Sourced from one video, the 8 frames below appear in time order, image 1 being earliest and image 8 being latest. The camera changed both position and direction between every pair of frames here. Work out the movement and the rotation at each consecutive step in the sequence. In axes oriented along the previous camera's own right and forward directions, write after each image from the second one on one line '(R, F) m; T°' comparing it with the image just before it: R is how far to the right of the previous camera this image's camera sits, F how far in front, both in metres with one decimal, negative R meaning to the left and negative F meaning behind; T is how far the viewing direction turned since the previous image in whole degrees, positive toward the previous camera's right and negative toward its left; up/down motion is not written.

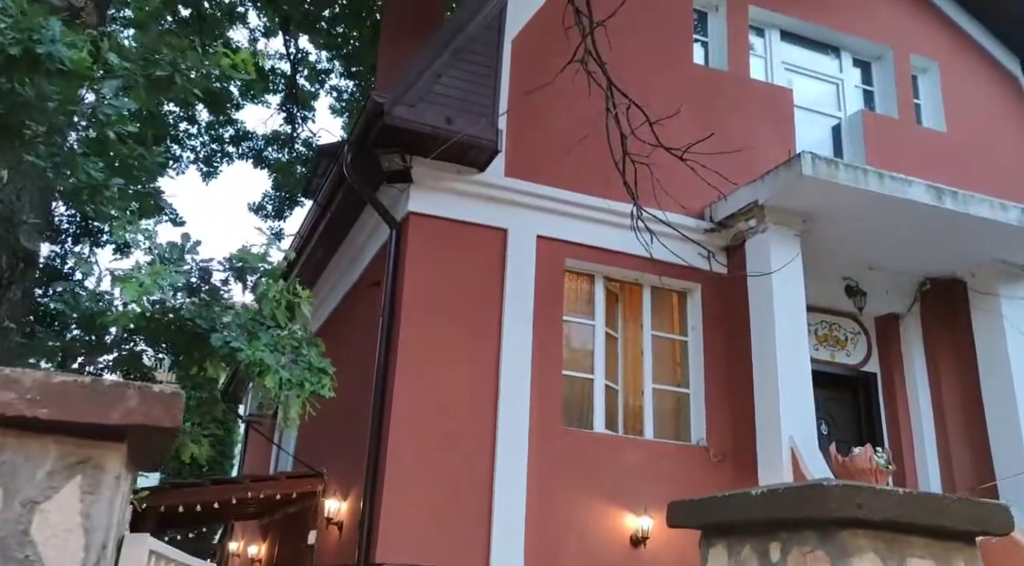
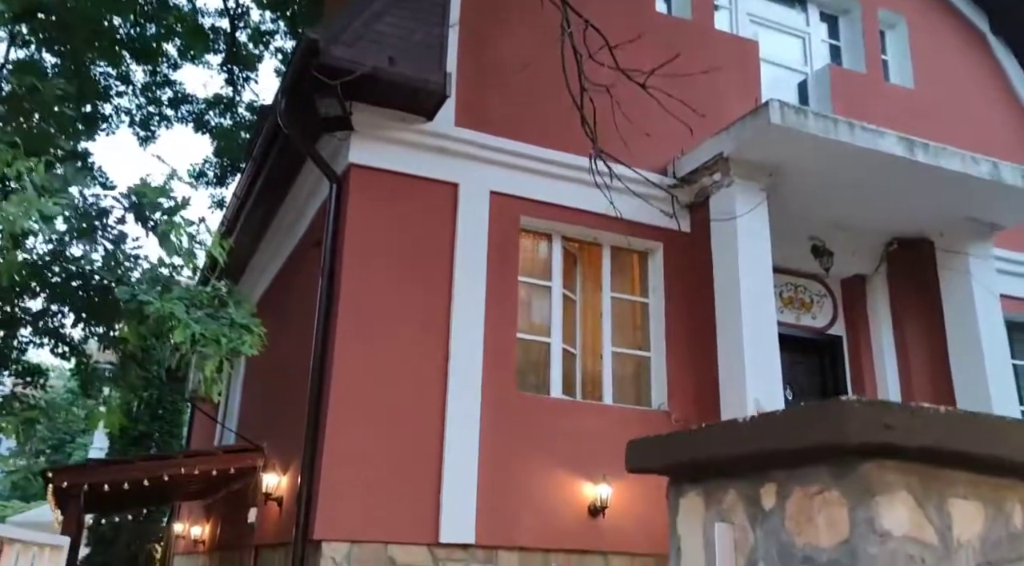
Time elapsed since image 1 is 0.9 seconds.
(+0.1, +0.5) m; +2°
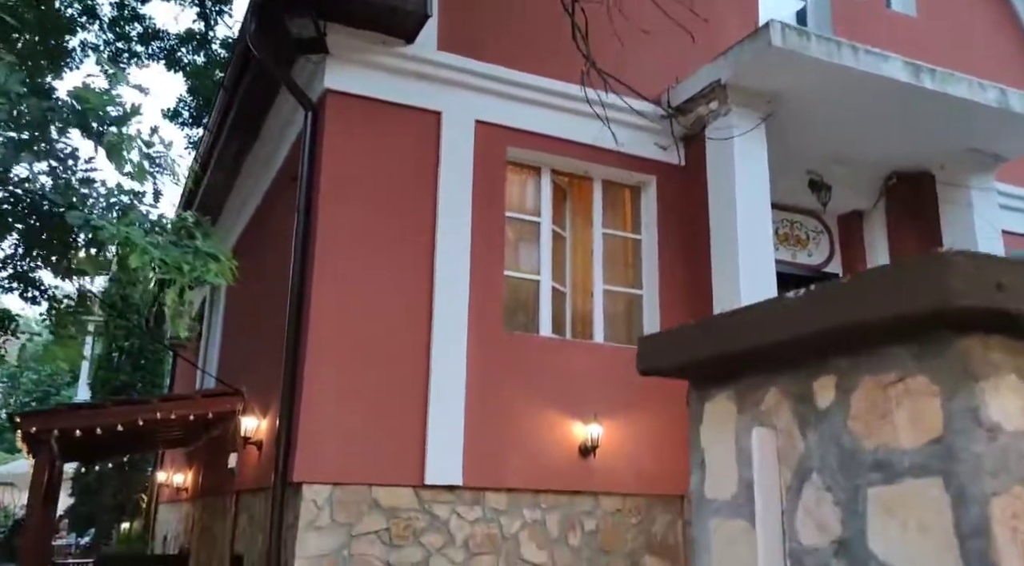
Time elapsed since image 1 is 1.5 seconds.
(0.0, +0.3) m; +1°
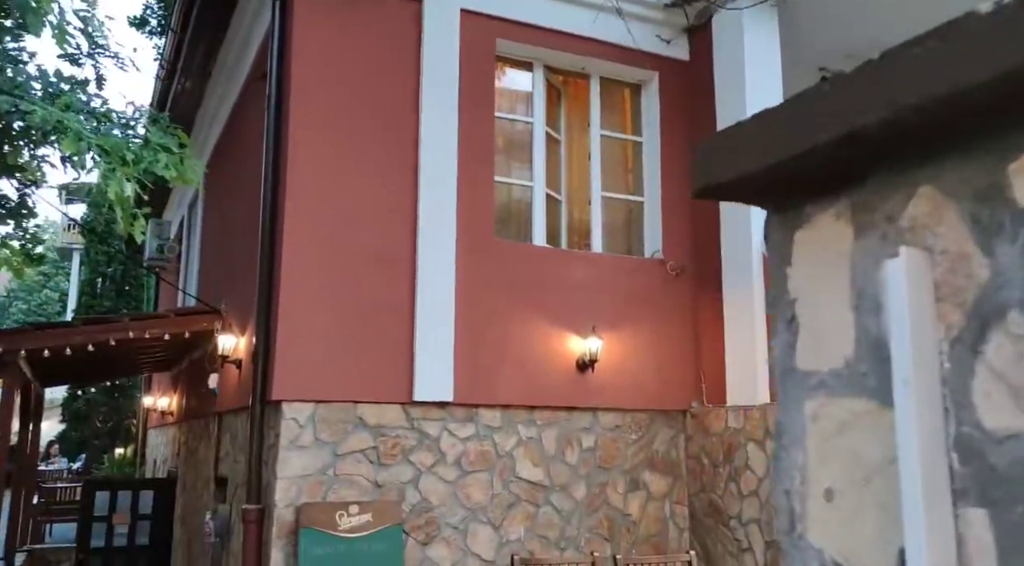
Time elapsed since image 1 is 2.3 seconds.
(0.0, +0.4) m; 0°
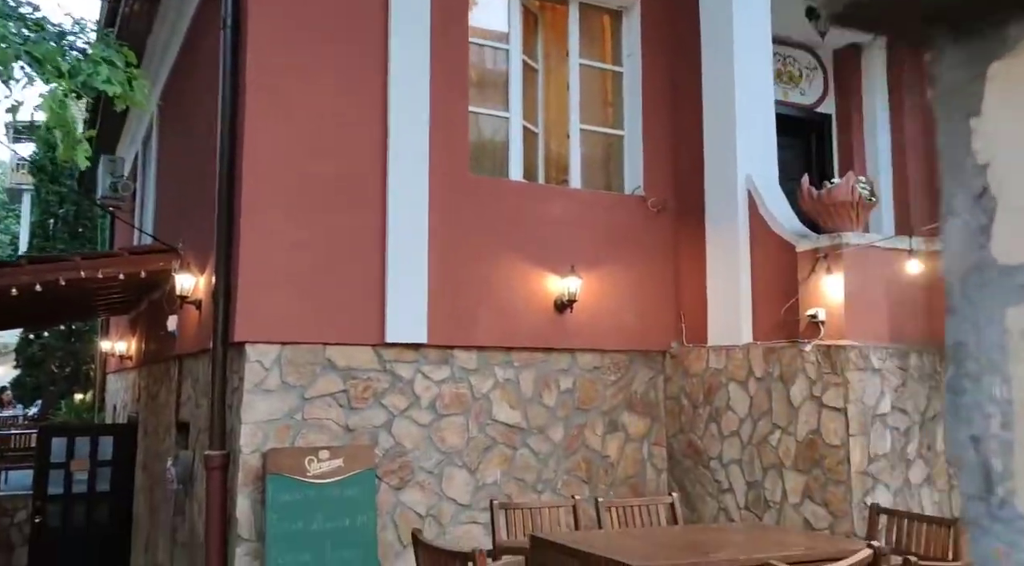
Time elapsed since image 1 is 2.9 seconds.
(-0.1, +0.3) m; +2°
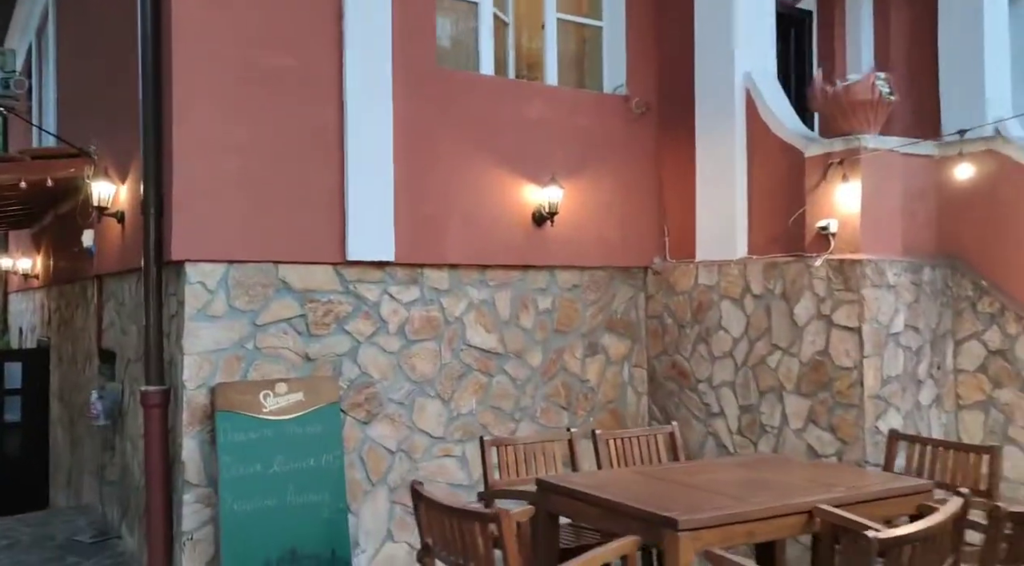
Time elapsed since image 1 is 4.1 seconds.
(-0.3, +0.6) m; +5°
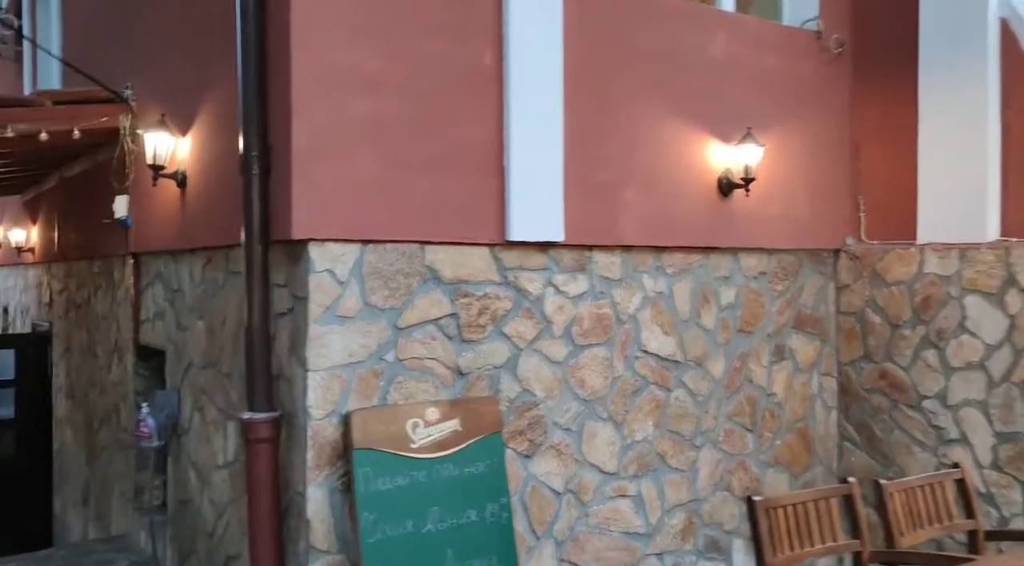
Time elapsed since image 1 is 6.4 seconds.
(-1.0, +1.3) m; +2°
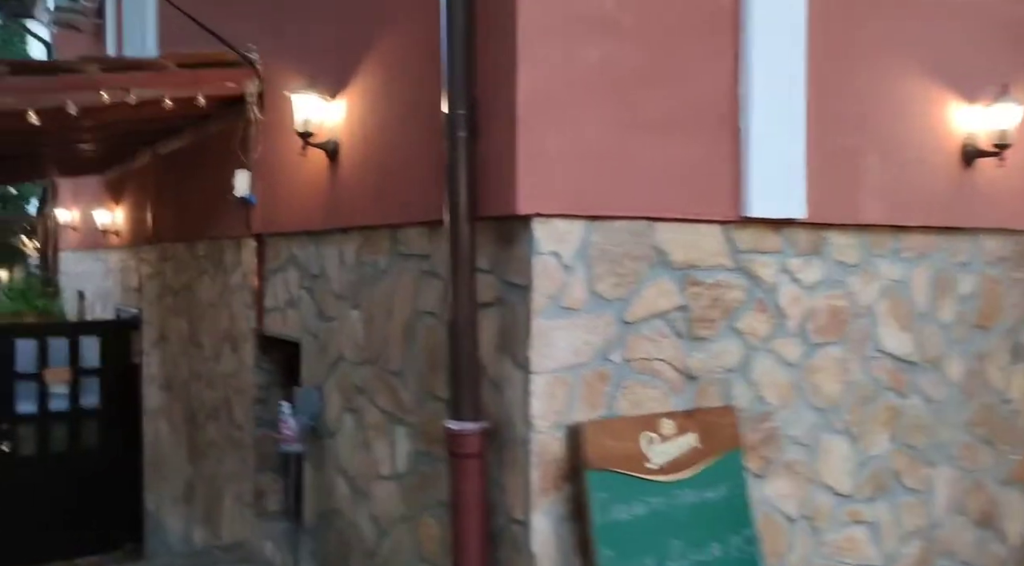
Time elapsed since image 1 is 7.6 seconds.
(-0.6, +0.6) m; -2°
